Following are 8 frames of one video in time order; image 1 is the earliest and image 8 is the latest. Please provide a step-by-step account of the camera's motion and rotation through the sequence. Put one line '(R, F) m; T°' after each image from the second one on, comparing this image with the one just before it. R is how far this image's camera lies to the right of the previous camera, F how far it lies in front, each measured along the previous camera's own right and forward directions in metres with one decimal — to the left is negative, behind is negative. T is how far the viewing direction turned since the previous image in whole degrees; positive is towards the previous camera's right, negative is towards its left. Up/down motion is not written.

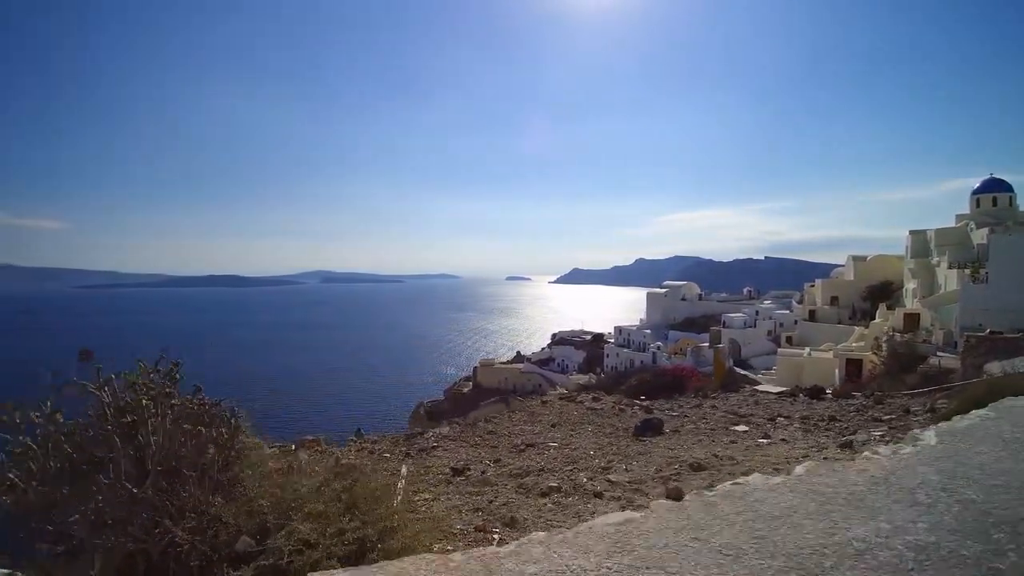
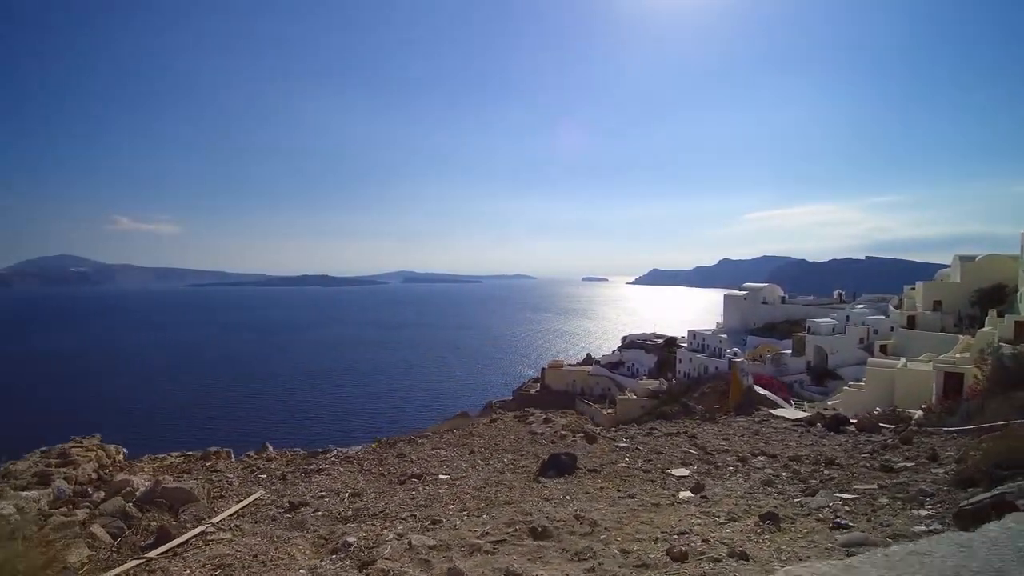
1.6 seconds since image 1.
(+0.8, +0.6) m; -8°
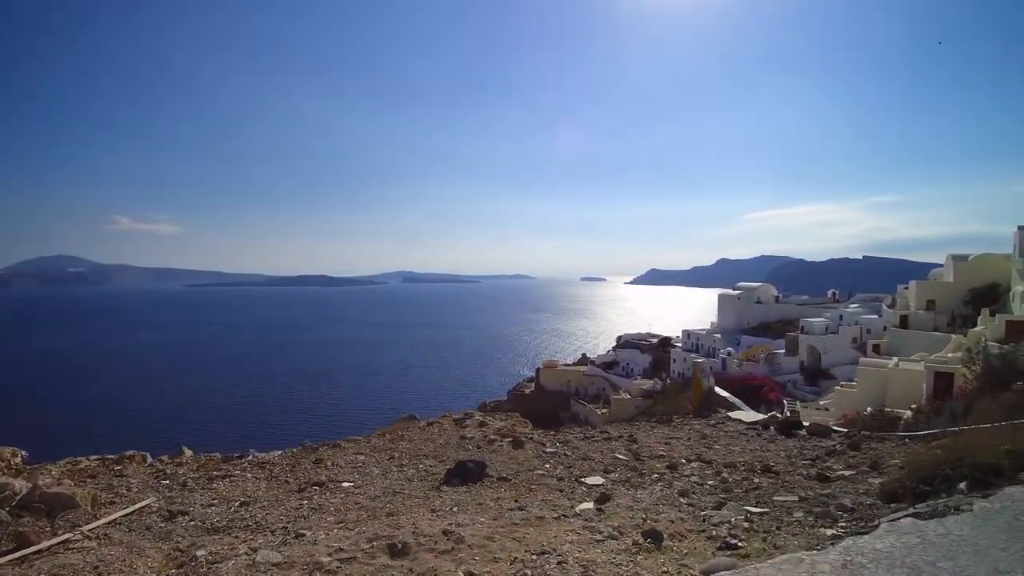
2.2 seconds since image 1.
(+0.3, +0.1) m; 0°
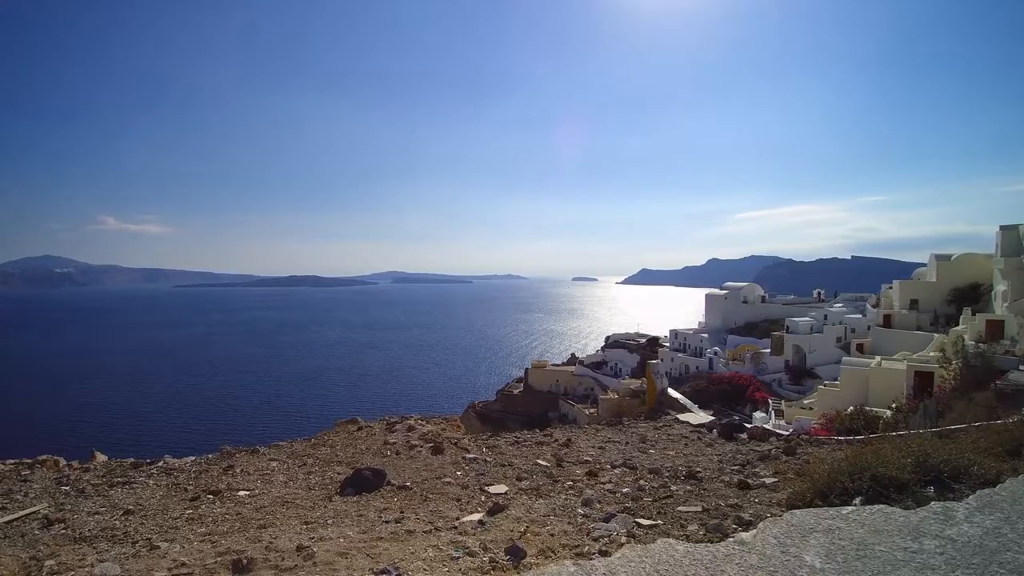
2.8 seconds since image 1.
(+0.3, +0.1) m; +1°
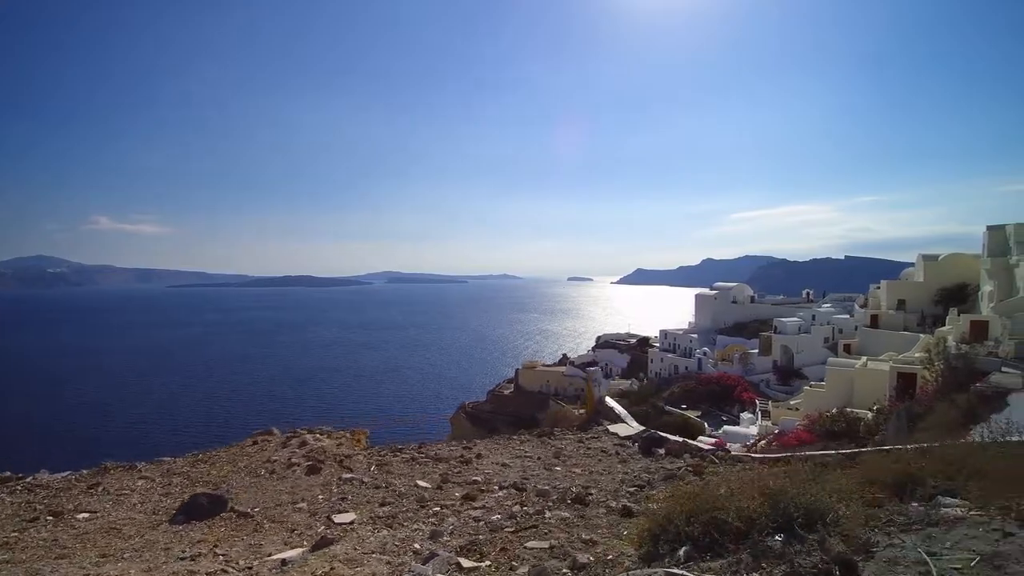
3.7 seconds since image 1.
(+0.5, +0.2) m; 0°
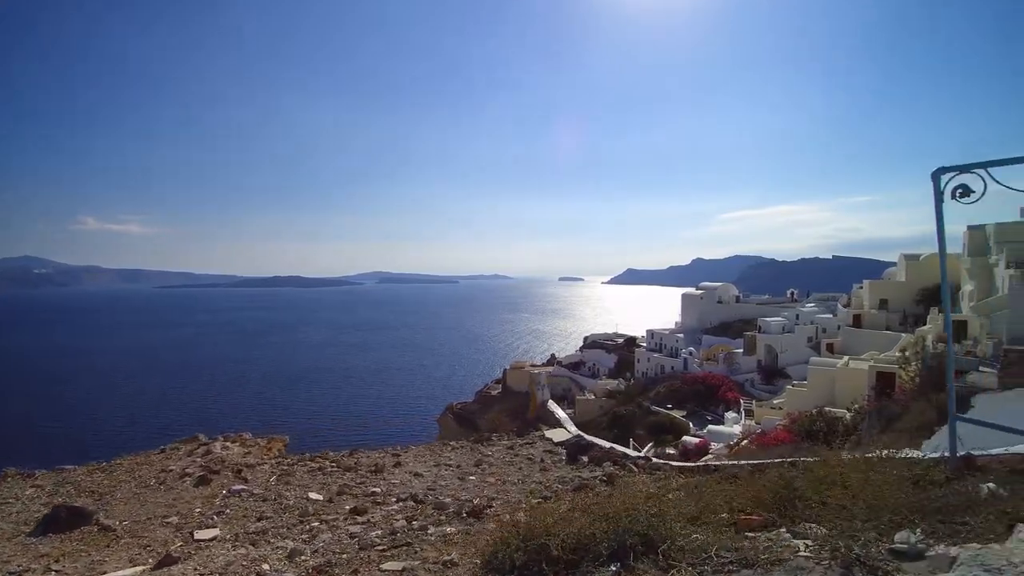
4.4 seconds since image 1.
(+0.3, +0.1) m; +1°
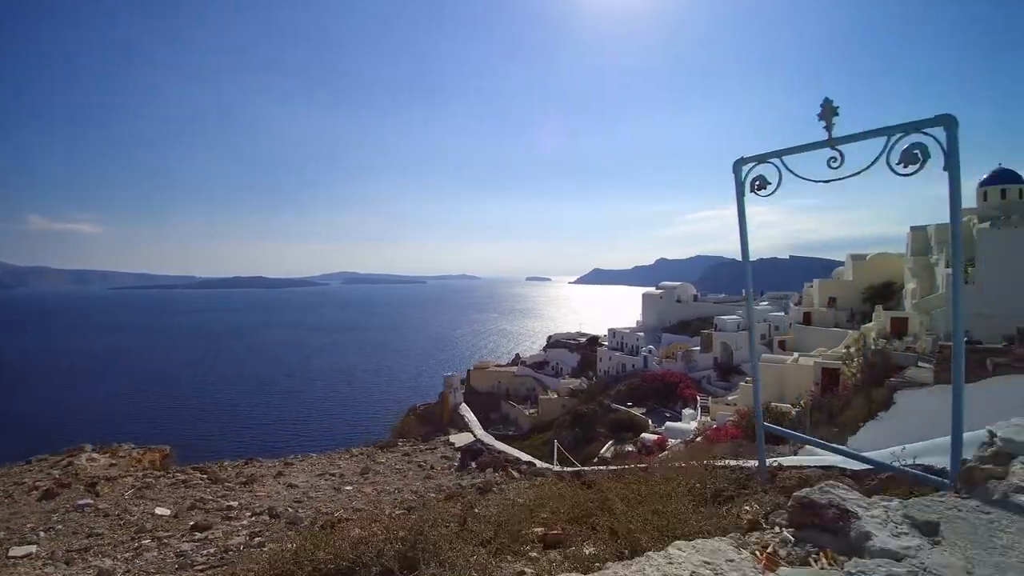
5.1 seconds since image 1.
(+0.4, +0.1) m; +3°
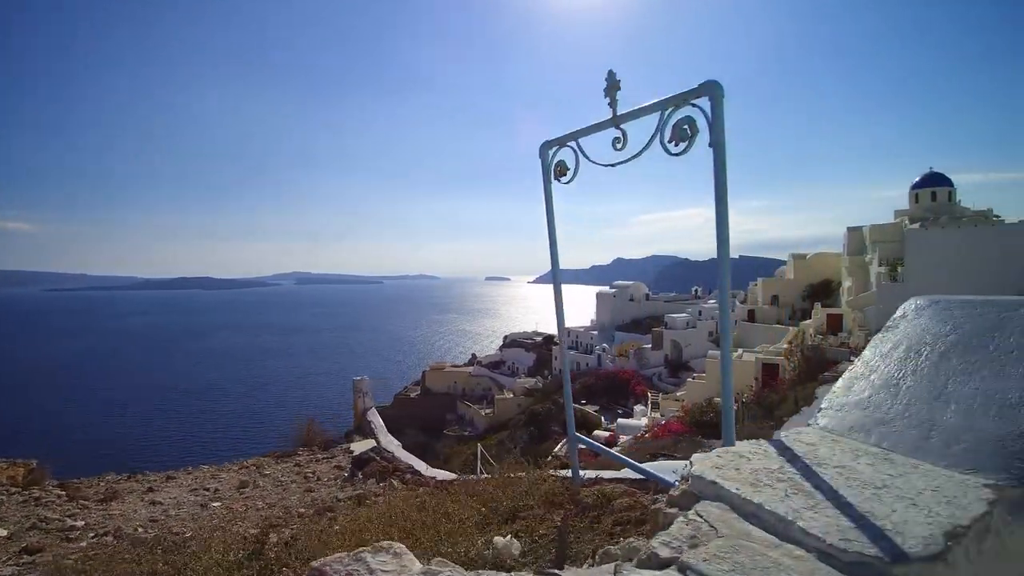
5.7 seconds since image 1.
(+0.3, 0.0) m; +4°
